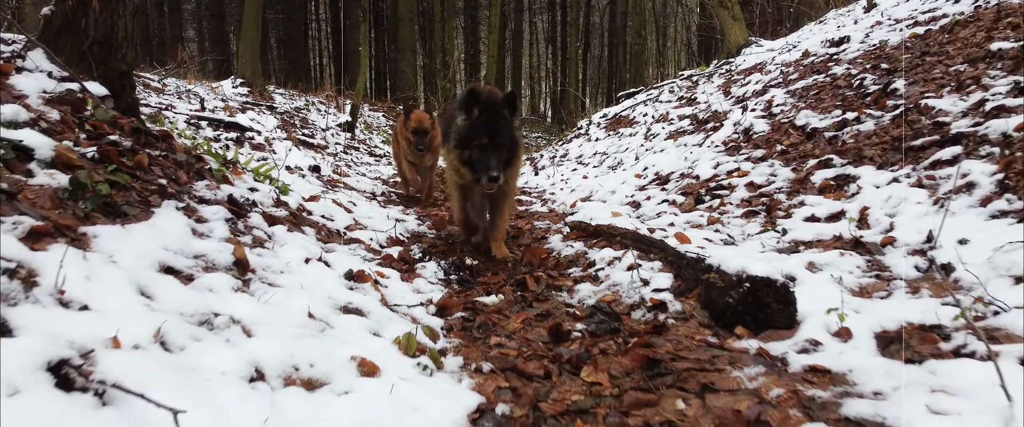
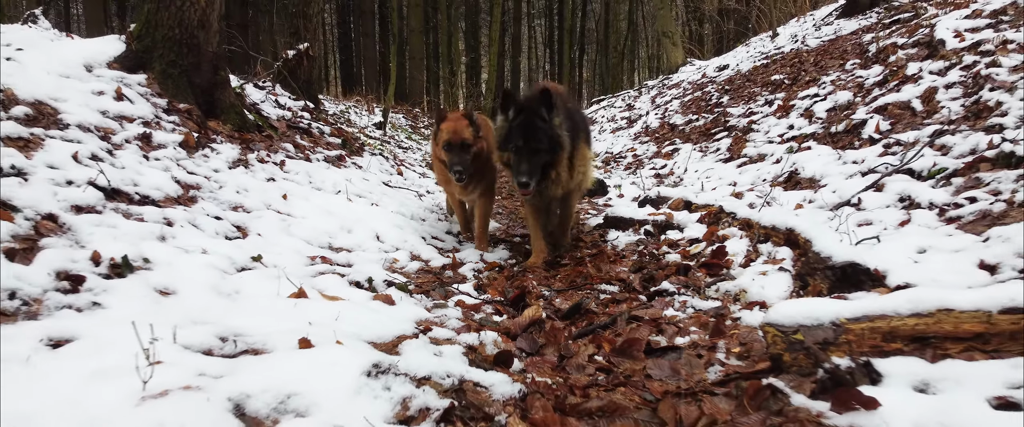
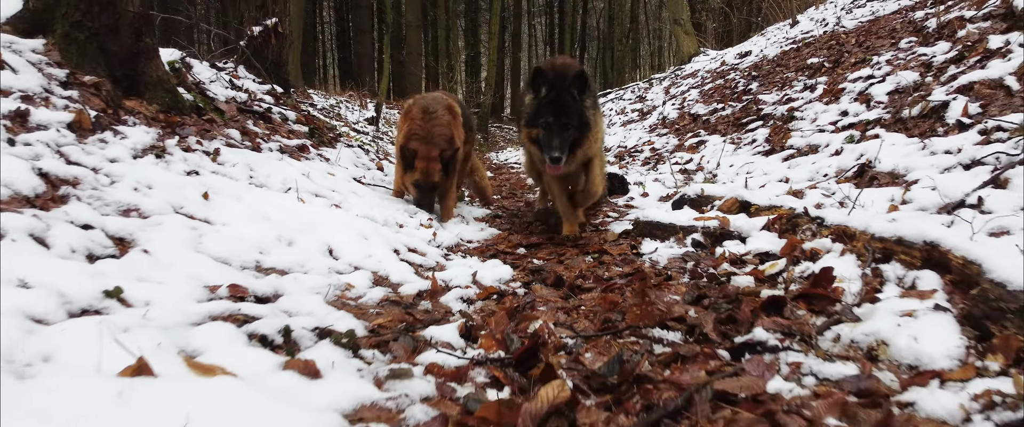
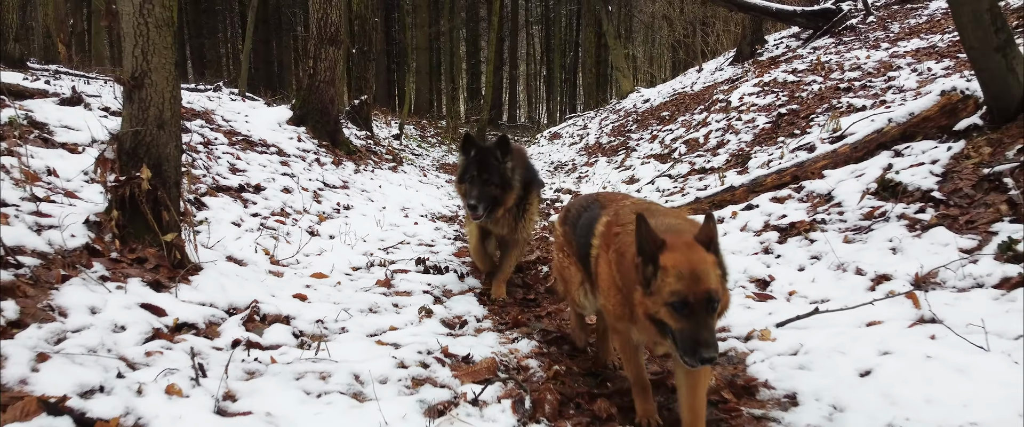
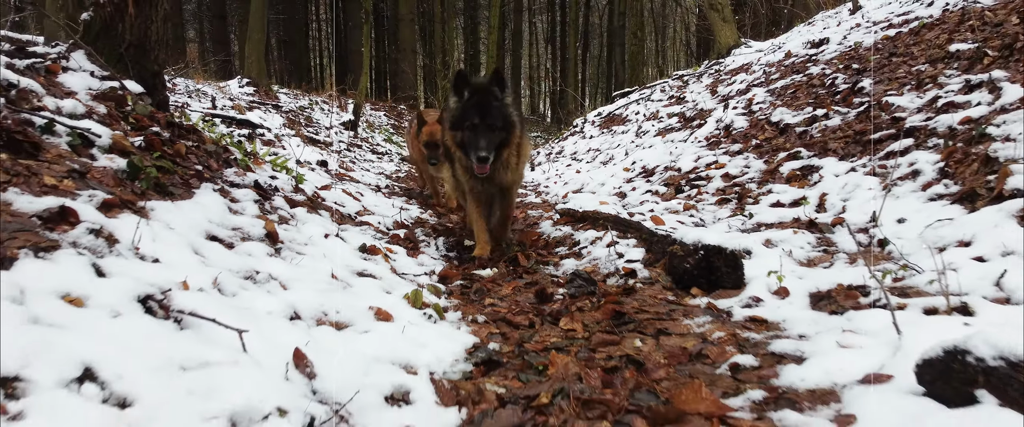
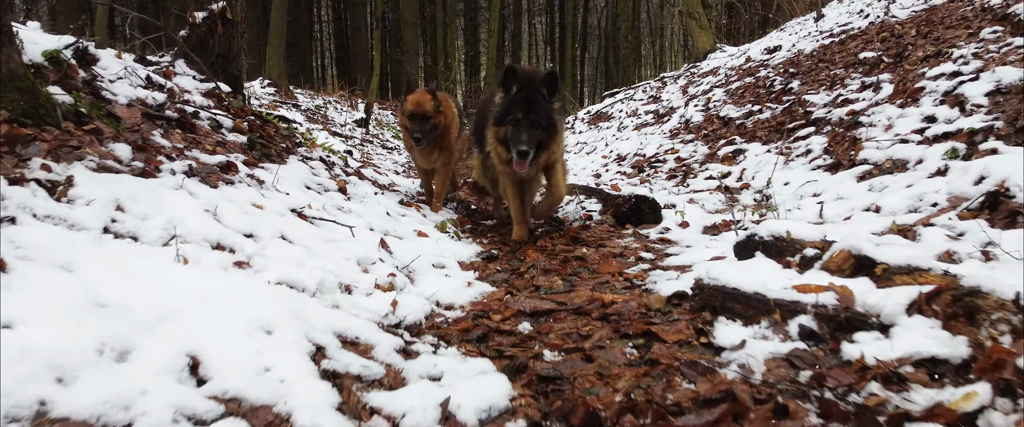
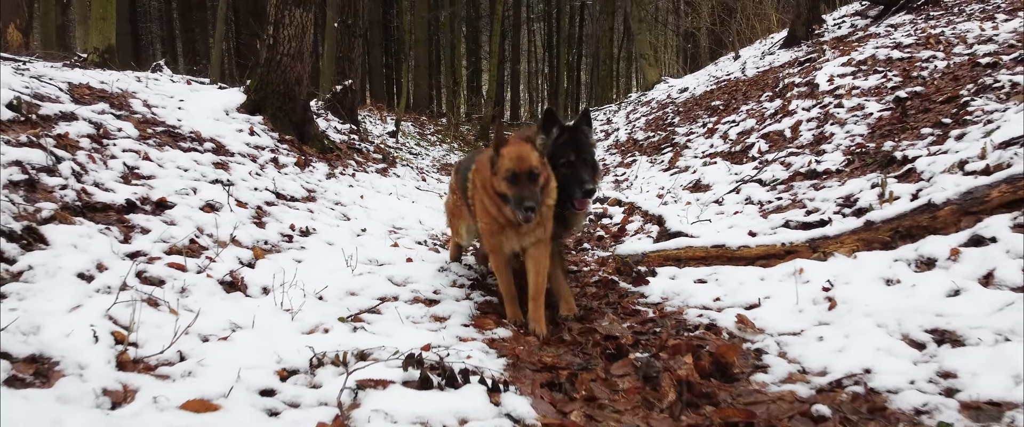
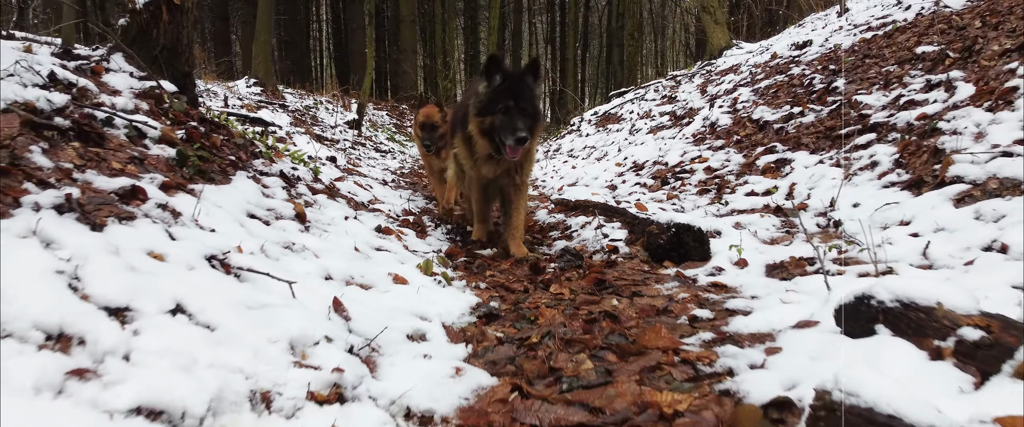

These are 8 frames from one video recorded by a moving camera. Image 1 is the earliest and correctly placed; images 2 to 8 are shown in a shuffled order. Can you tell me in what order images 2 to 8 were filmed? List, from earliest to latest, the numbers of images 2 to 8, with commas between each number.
5, 8, 6, 3, 2, 7, 4
